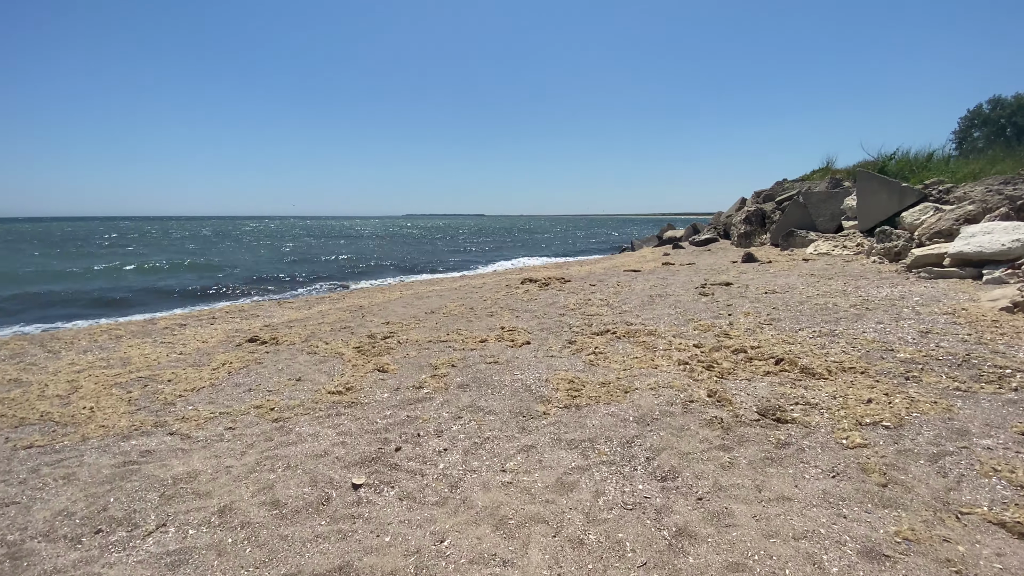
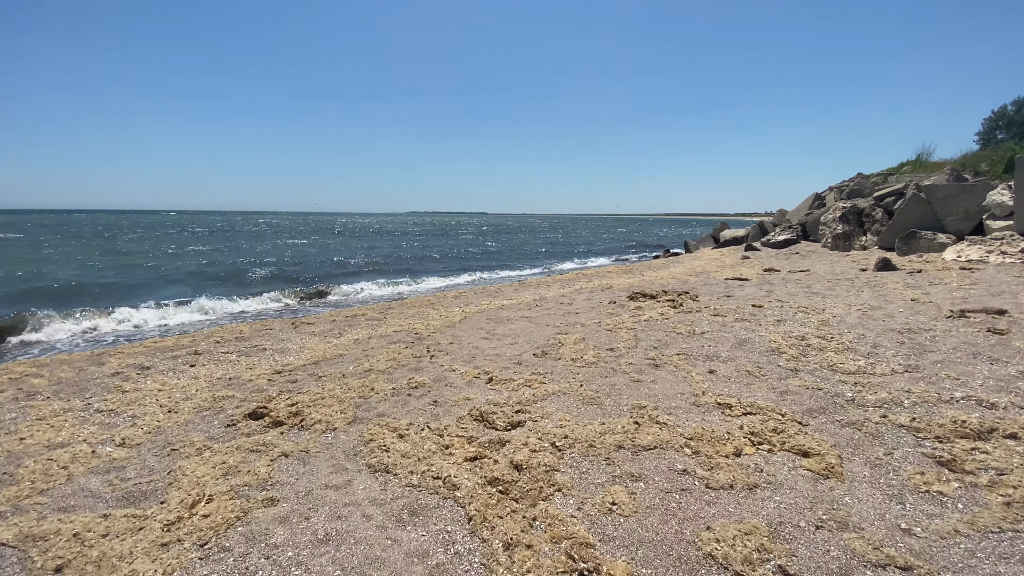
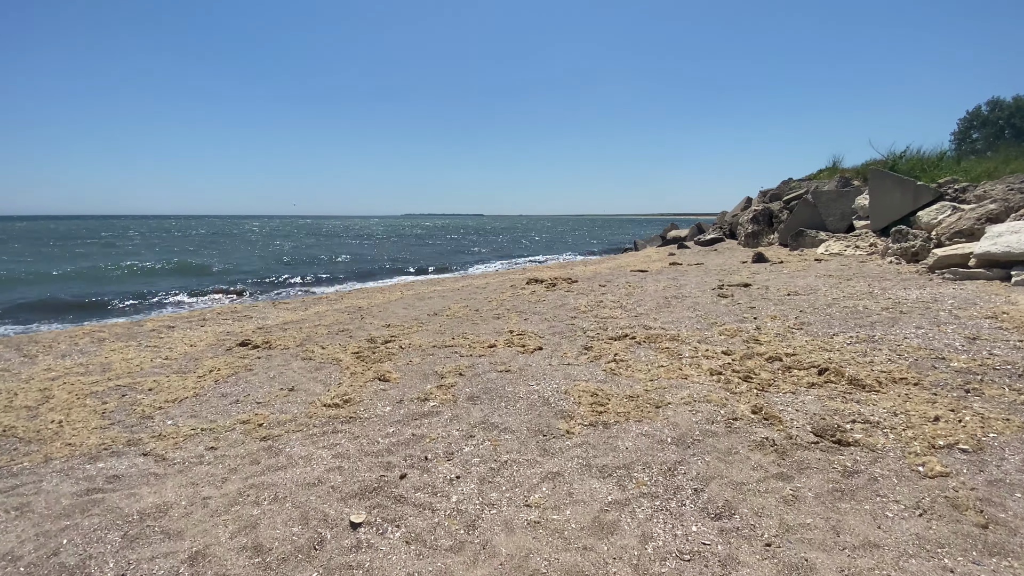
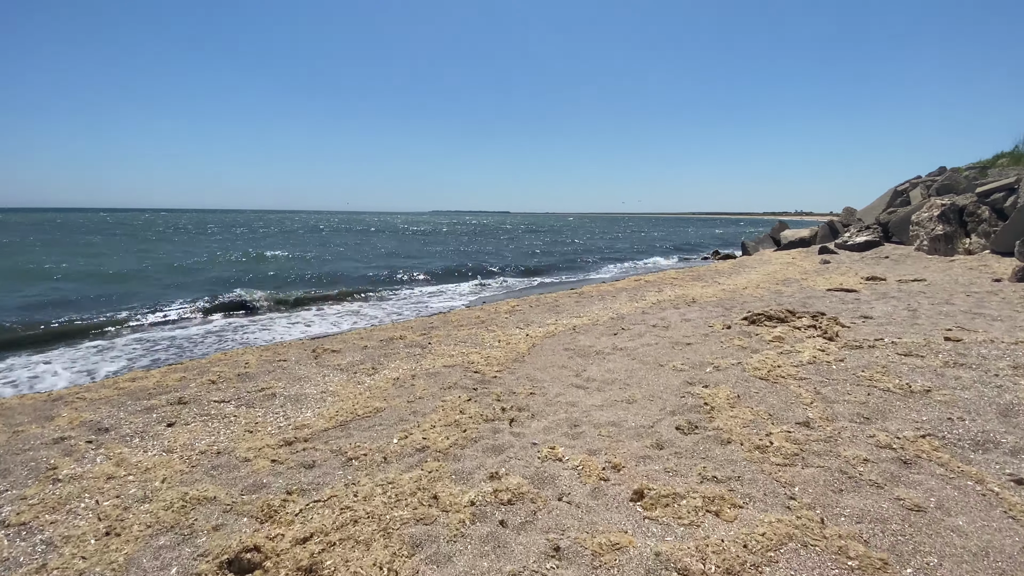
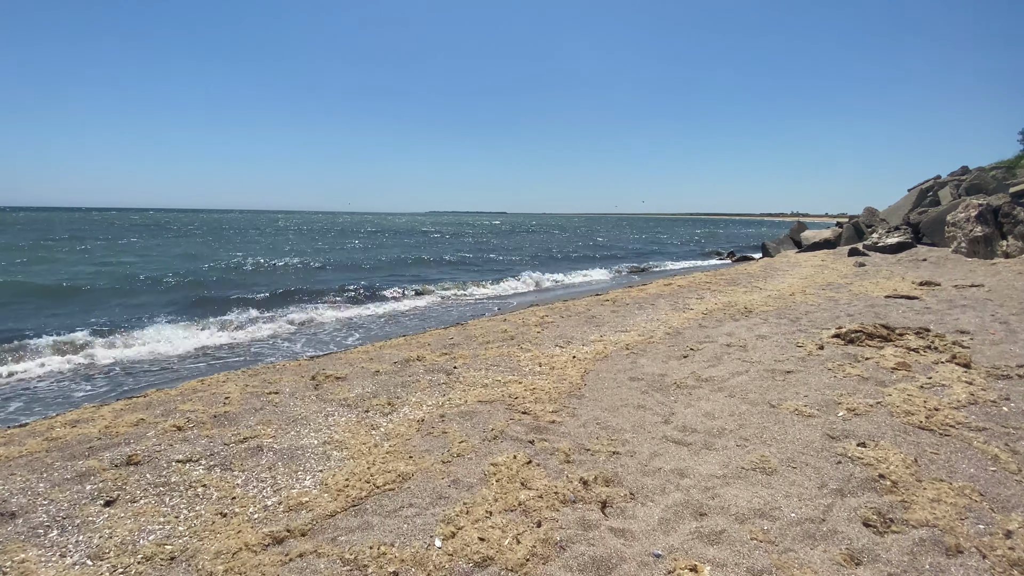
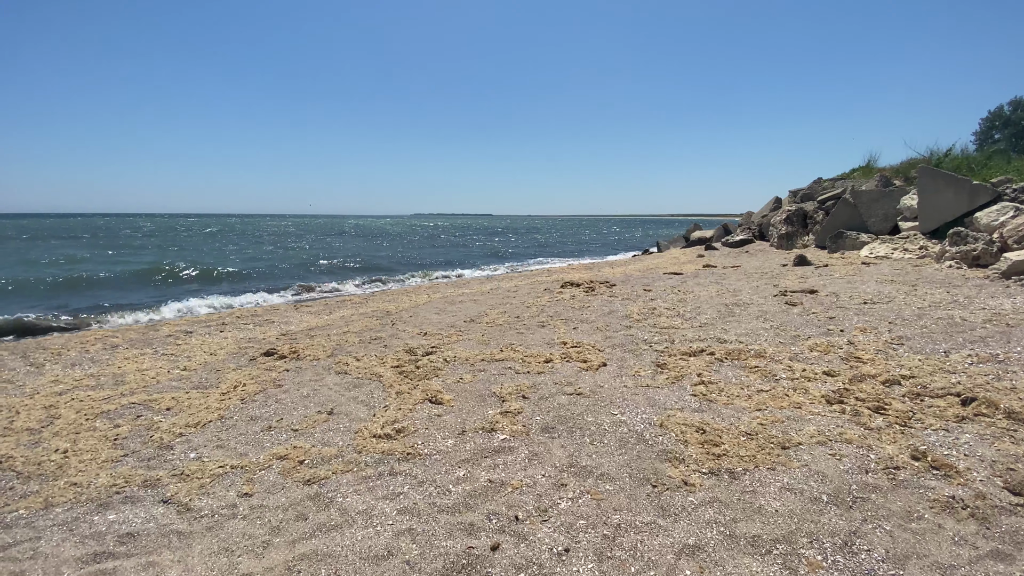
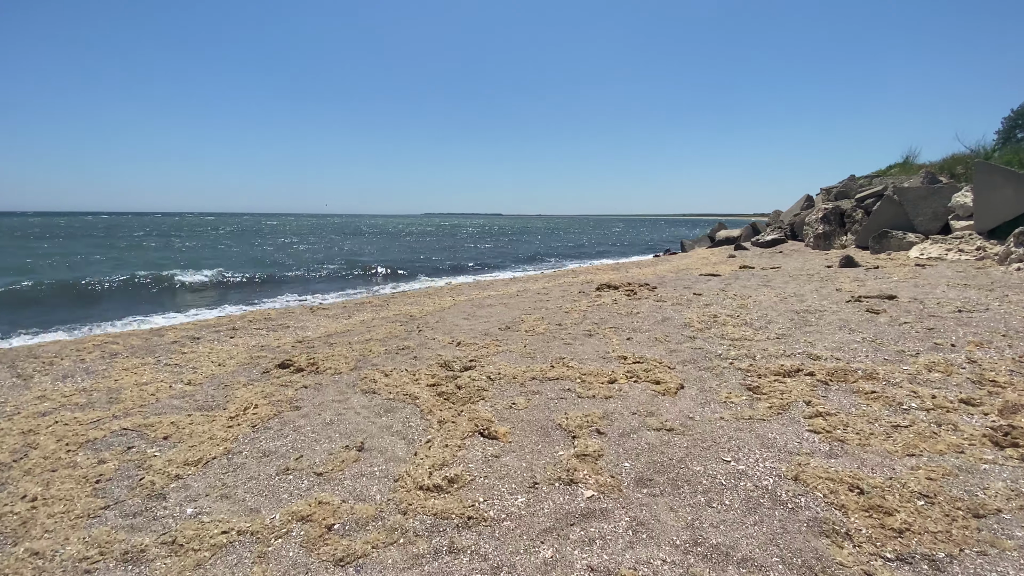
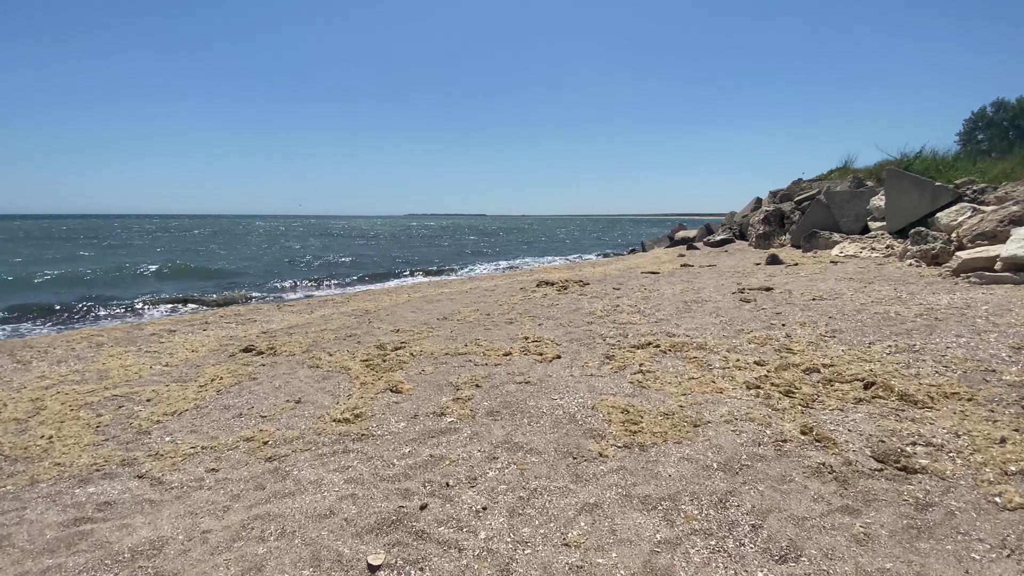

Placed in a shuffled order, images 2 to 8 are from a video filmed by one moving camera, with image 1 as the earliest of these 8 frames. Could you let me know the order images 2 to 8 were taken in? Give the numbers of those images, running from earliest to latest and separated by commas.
3, 8, 6, 7, 2, 4, 5
